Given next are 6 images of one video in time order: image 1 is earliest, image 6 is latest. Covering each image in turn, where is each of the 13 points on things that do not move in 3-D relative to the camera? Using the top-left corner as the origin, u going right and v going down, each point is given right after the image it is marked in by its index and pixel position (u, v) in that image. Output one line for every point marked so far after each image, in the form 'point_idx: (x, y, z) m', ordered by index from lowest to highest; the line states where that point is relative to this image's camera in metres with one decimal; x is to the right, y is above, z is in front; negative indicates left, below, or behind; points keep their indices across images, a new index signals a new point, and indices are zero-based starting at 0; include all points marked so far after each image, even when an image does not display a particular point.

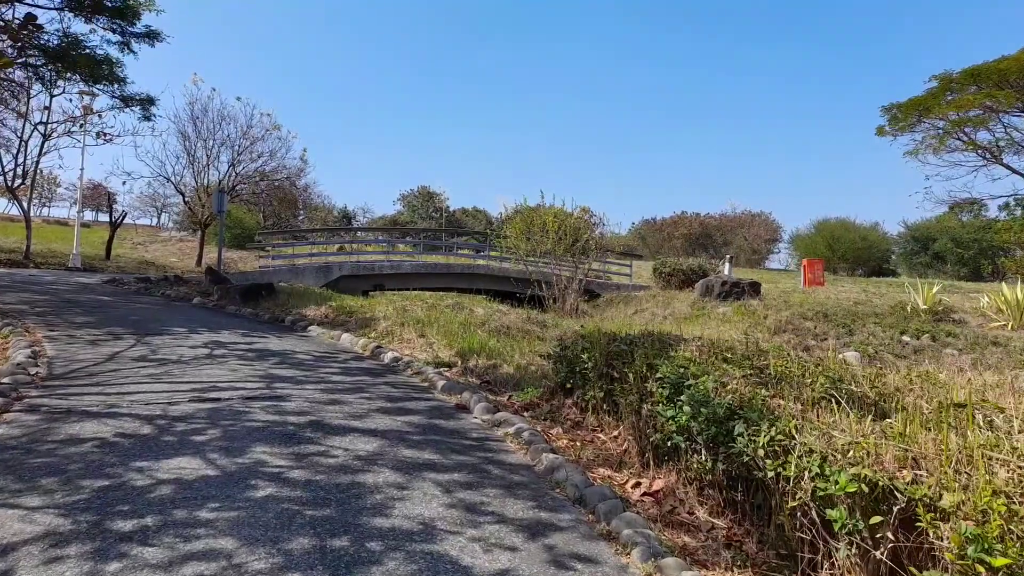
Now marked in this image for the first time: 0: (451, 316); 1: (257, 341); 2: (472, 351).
0: (-0.8, -0.4, +9.6) m
1: (-2.7, -0.6, +7.6) m
2: (-0.4, -0.7, +7.6) m
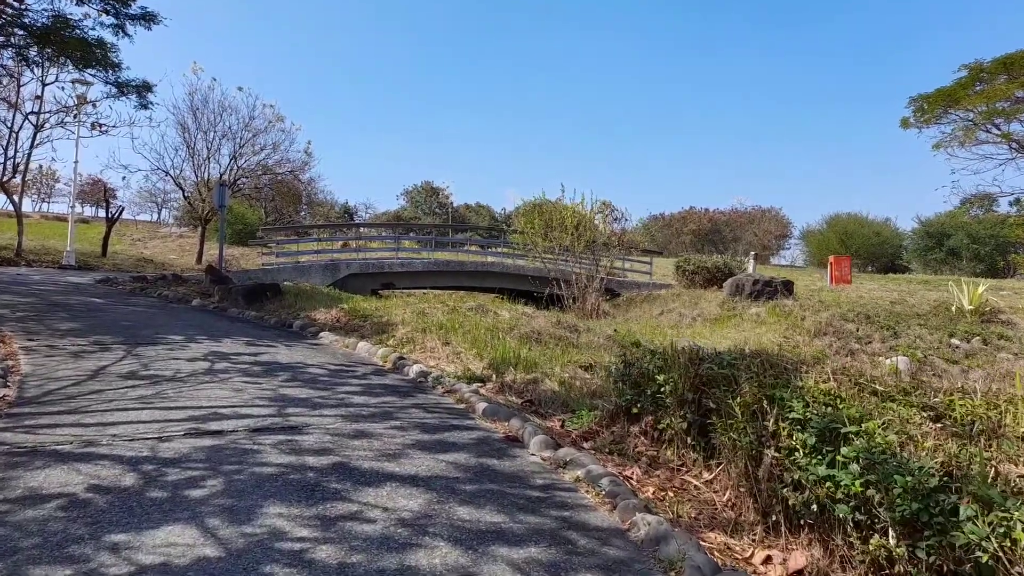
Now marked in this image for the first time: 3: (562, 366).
0: (-0.4, -0.4, +8.7) m
1: (-2.3, -0.6, +6.7) m
2: (0.0, -0.7, +6.7) m
3: (+0.5, -0.8, +7.0) m
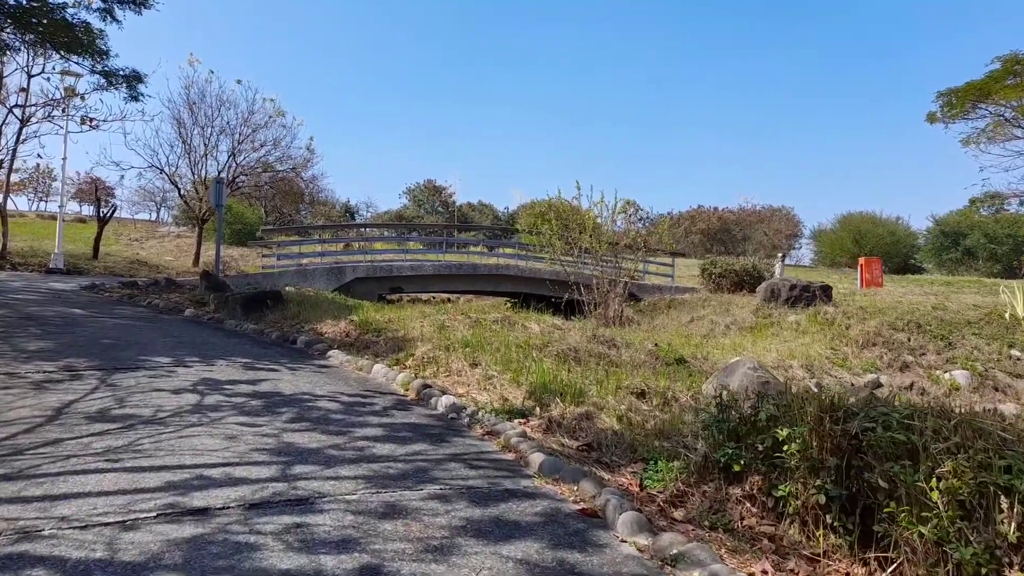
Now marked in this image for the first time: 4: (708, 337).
0: (-0.1, -0.5, +7.7) m
1: (-2.0, -0.7, +5.7) m
2: (+0.3, -0.8, +5.7) m
3: (+0.9, -0.9, +5.9) m
4: (+3.3, -0.8, +12.1) m
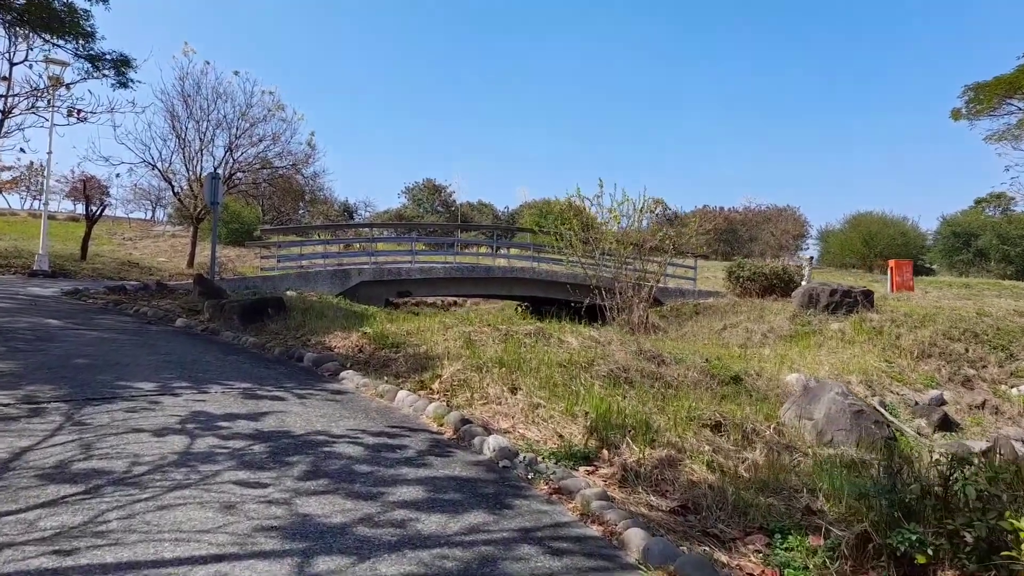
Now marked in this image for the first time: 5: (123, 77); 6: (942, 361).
0: (+0.3, -0.6, +6.7) m
1: (-1.6, -0.8, +4.7) m
2: (+0.7, -0.9, +4.7) m
3: (+1.2, -1.0, +5.0) m
4: (+3.7, -0.9, +11.1) m
5: (-6.6, +3.6, +12.1) m
6: (+6.4, -1.1, +10.5) m
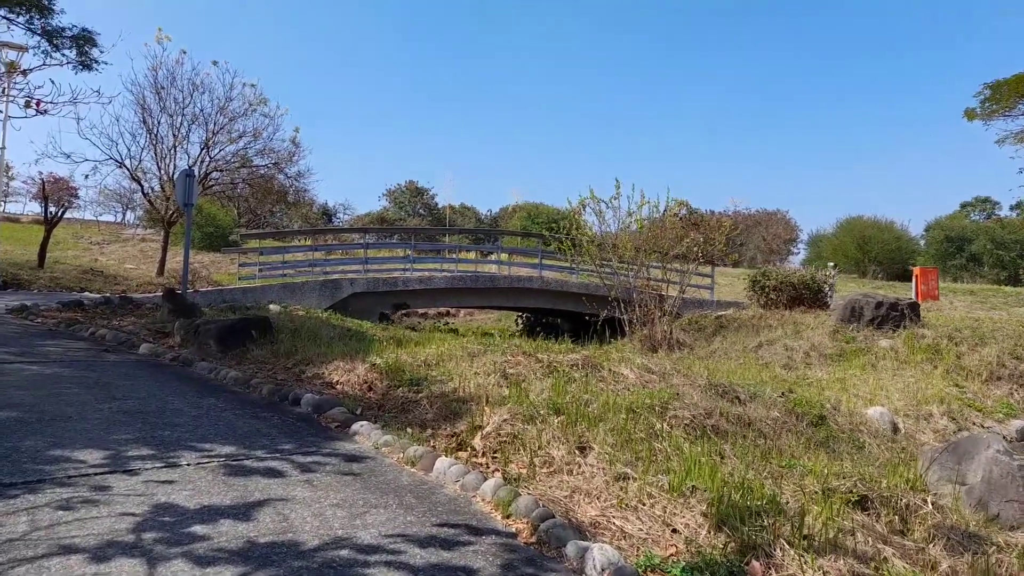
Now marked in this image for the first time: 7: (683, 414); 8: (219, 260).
0: (+0.7, -0.8, +5.4) m
1: (-1.2, -1.0, +3.3) m
2: (+1.1, -1.1, +3.4) m
3: (+1.7, -1.2, +3.6) m
4: (+3.9, -1.1, +9.9) m
5: (-6.4, +3.4, +10.6) m
6: (+6.6, -1.3, +9.4) m
7: (+1.2, -0.9, +5.2) m
8: (-8.1, +0.8, +19.7) m
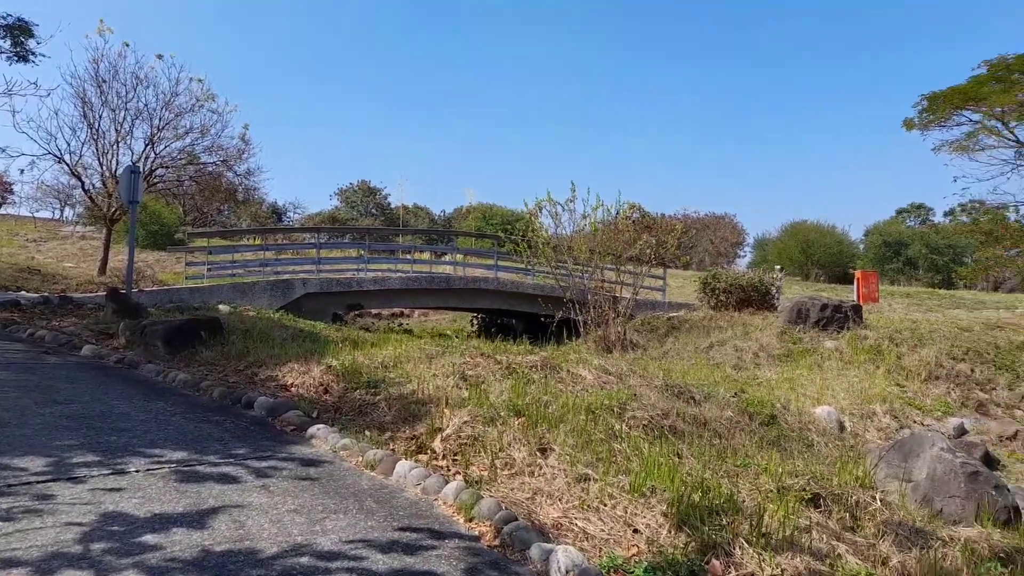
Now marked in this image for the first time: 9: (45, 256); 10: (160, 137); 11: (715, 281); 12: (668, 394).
0: (+0.4, -0.8, +5.4) m
1: (-1.3, -1.0, +3.2) m
2: (+1.0, -1.1, +3.5) m
3: (+1.5, -1.2, +3.7) m
4: (+3.3, -1.2, +10.1) m
5: (-7.0, +3.4, +10.1) m
6: (+6.1, -1.3, +9.8) m
7: (+0.9, -0.9, +5.3) m
8: (-9.3, +0.8, +19.1) m
9: (-12.8, +0.9, +19.5) m
10: (-8.1, +3.5, +16.5) m
11: (+4.4, +0.2, +15.3) m
12: (+1.3, -0.9, +6.2) m
